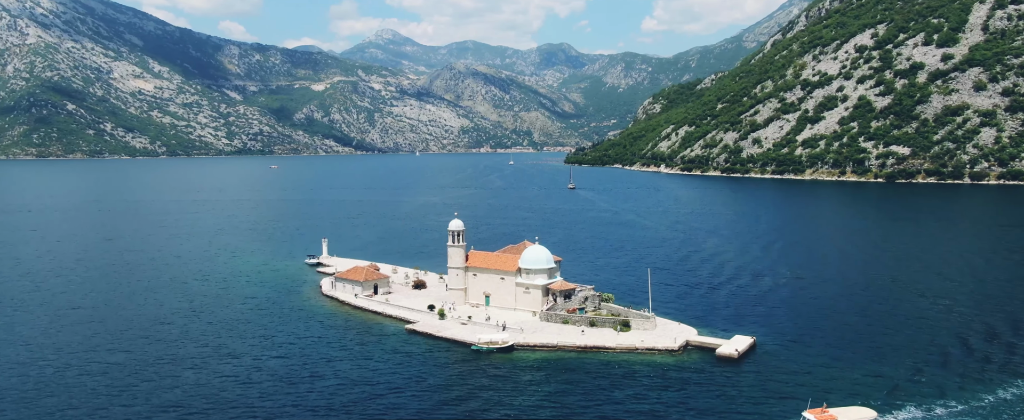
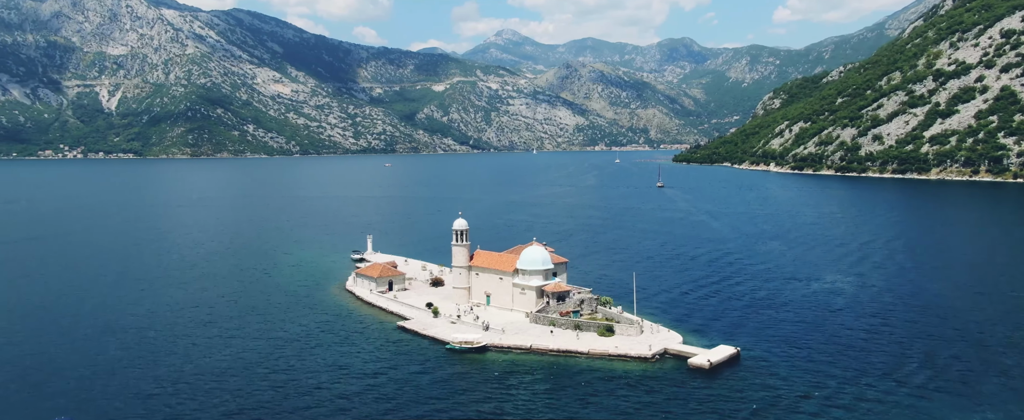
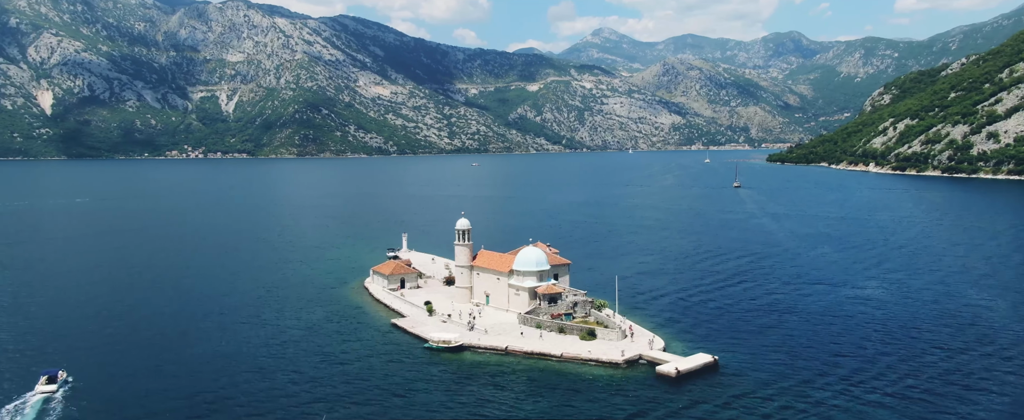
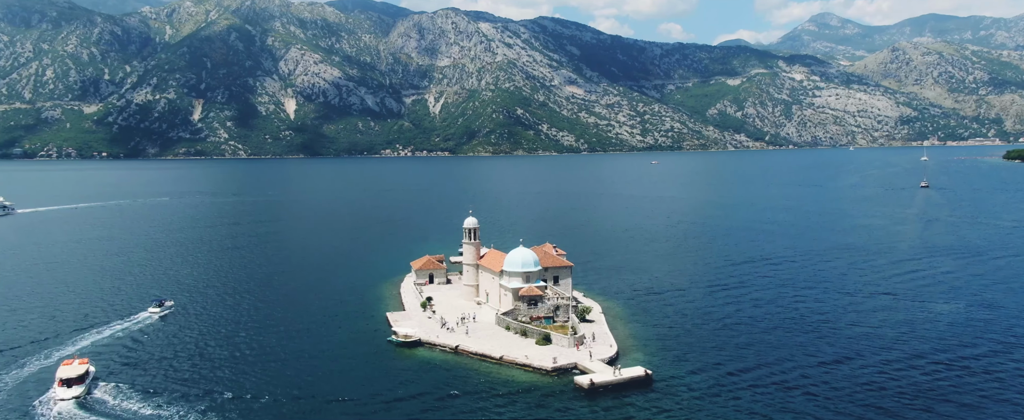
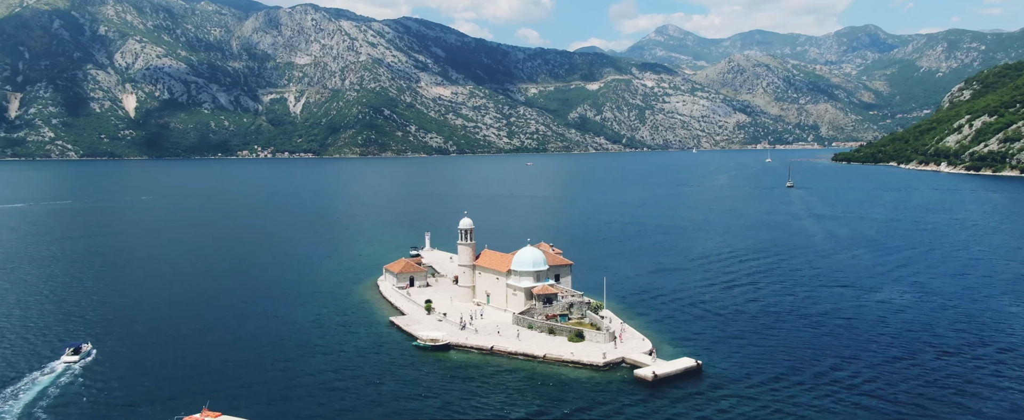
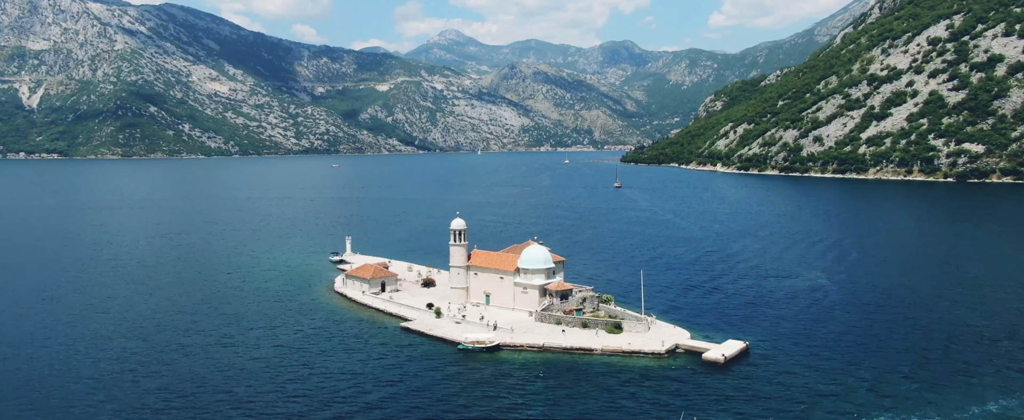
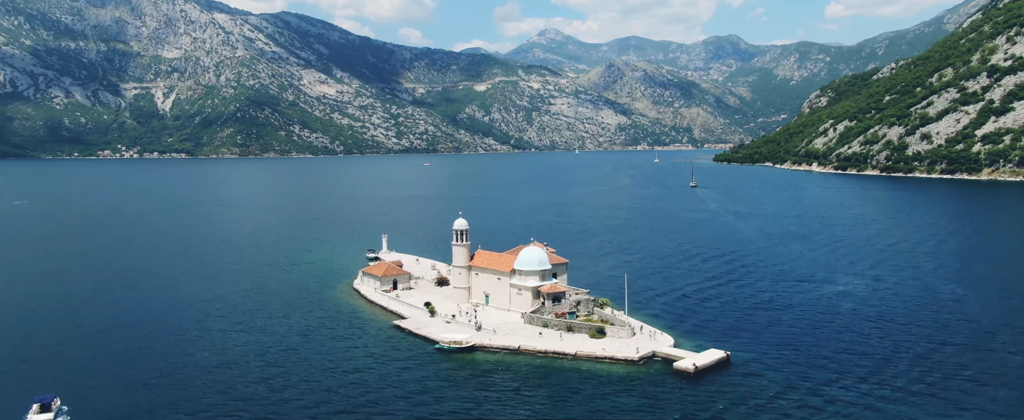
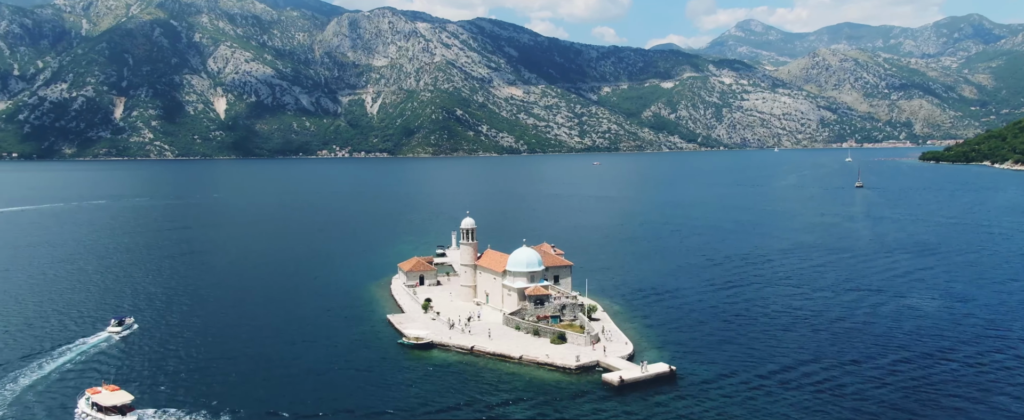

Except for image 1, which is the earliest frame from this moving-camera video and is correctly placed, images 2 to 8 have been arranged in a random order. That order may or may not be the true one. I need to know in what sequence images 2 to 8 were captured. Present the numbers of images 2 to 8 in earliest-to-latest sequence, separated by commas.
6, 2, 7, 3, 5, 8, 4
